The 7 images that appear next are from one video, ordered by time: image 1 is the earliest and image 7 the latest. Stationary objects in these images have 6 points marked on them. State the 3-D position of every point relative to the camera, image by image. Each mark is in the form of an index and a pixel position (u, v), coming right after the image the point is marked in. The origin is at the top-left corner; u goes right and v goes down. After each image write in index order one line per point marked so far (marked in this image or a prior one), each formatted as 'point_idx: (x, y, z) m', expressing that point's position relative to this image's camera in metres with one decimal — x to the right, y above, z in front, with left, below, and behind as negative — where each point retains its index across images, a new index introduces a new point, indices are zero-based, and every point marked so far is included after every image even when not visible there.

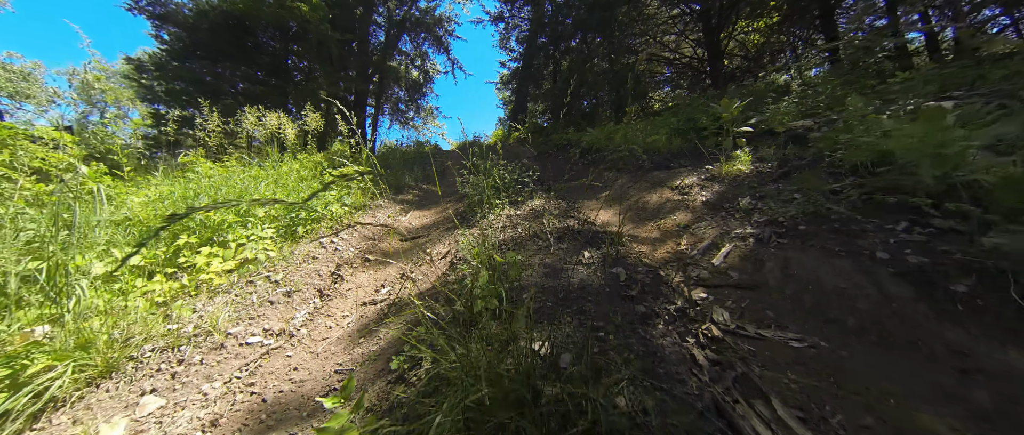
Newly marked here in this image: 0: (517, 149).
0: (+0.1, +1.8, +9.5) m
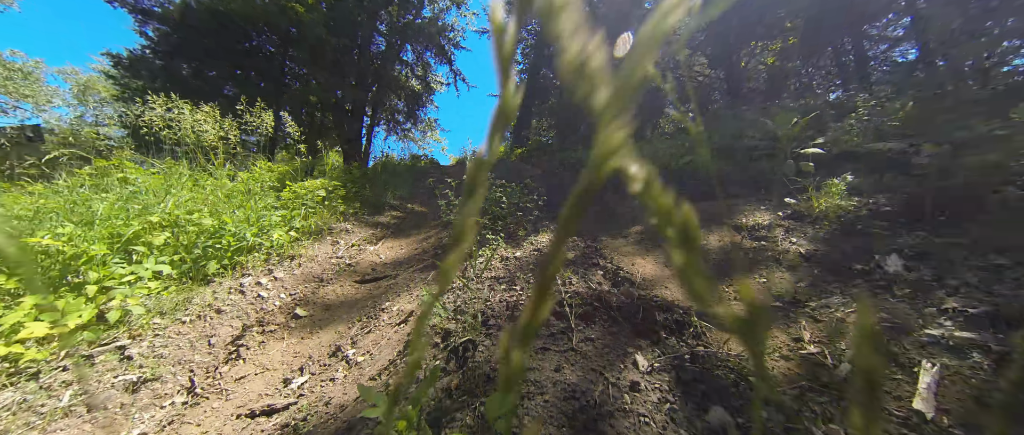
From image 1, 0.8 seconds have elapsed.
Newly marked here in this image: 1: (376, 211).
0: (+0.2, +1.1, +8.7) m
1: (-2.1, +0.1, +4.7) m
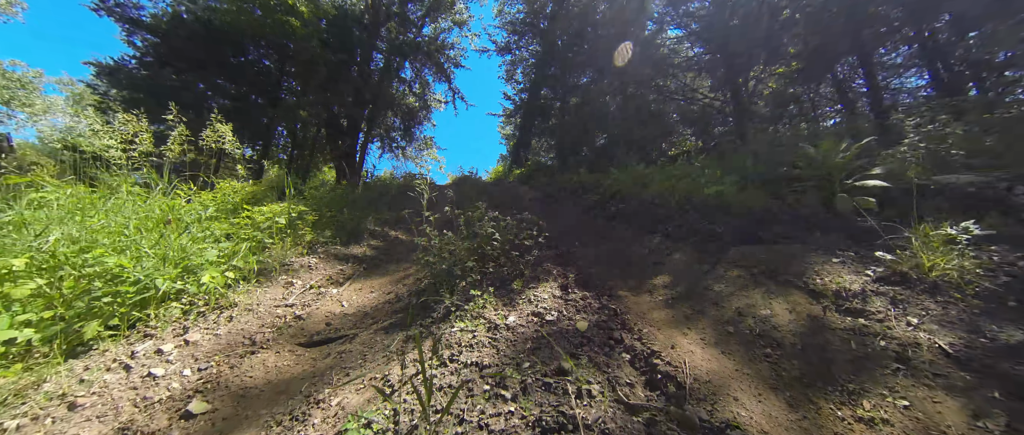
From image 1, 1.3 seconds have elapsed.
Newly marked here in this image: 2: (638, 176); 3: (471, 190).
0: (+0.1, +0.5, +8.1) m
1: (-2.1, -0.3, +4.1) m
2: (+1.9, +0.6, +4.8) m
3: (-1.1, +0.6, +8.6) m
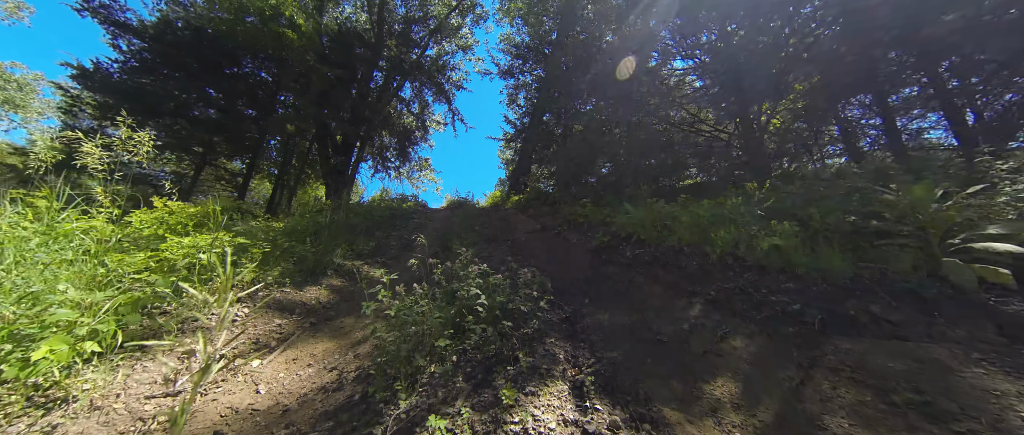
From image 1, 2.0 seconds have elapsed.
0: (0.0, -0.3, +7.4) m
1: (-2.2, -0.7, +3.3) m
2: (+1.9, 0.0, +4.1) m
3: (-1.2, -0.1, +7.9) m
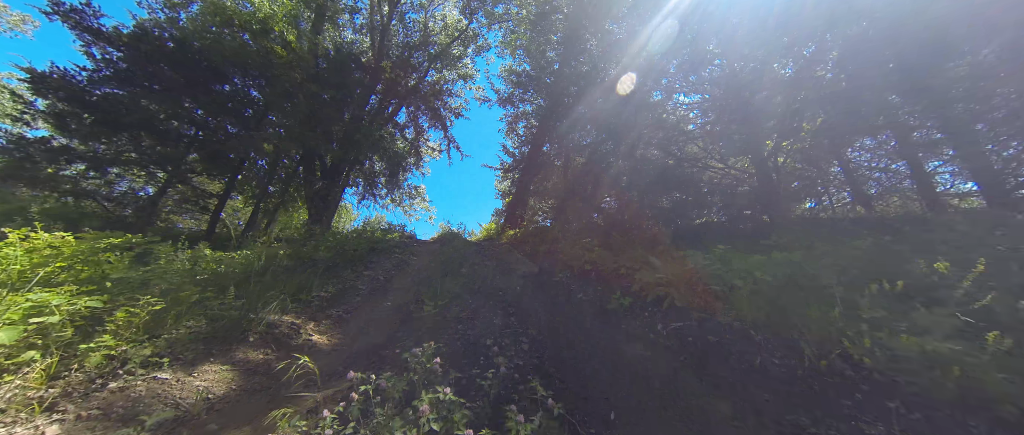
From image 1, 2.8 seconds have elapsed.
0: (-0.1, -1.1, +6.4) m
1: (-2.3, -1.0, +2.3) m
2: (+1.8, -0.6, +3.2) m
3: (-1.4, -0.9, +6.9) m
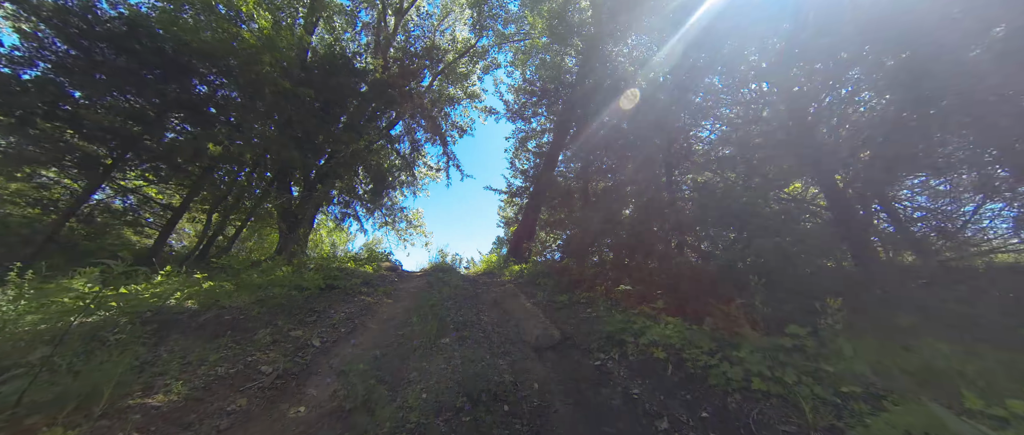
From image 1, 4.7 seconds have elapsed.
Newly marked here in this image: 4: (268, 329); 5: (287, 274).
0: (0.0, -1.6, +4.3) m
1: (-2.2, -1.1, +0.2) m
2: (+2.0, -0.9, +1.1) m
3: (-1.2, -1.4, +4.7) m
4: (-3.0, -1.4, +3.8) m
5: (-4.2, -1.1, +5.8) m
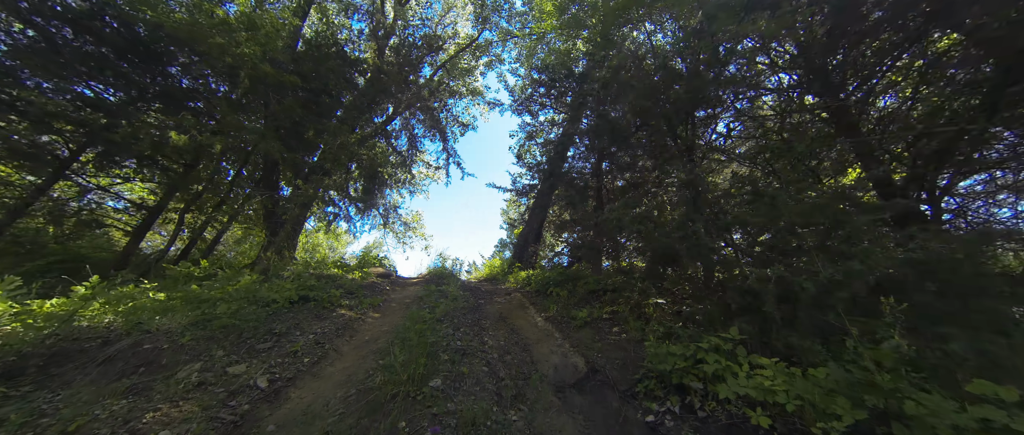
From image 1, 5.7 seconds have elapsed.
0: (+0.2, -1.6, +3.3) m
1: (-2.1, -1.0, -0.8) m
2: (+2.1, -0.8, +0.1) m
3: (-1.1, -1.4, +3.8) m
4: (-2.8, -1.3, +2.8) m
5: (-4.0, -1.0, +4.8) m
